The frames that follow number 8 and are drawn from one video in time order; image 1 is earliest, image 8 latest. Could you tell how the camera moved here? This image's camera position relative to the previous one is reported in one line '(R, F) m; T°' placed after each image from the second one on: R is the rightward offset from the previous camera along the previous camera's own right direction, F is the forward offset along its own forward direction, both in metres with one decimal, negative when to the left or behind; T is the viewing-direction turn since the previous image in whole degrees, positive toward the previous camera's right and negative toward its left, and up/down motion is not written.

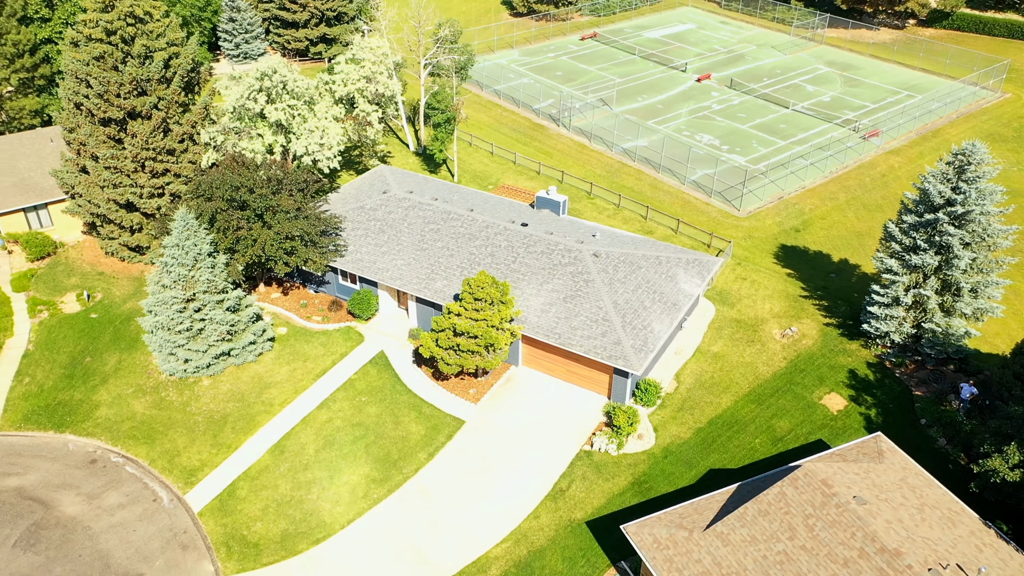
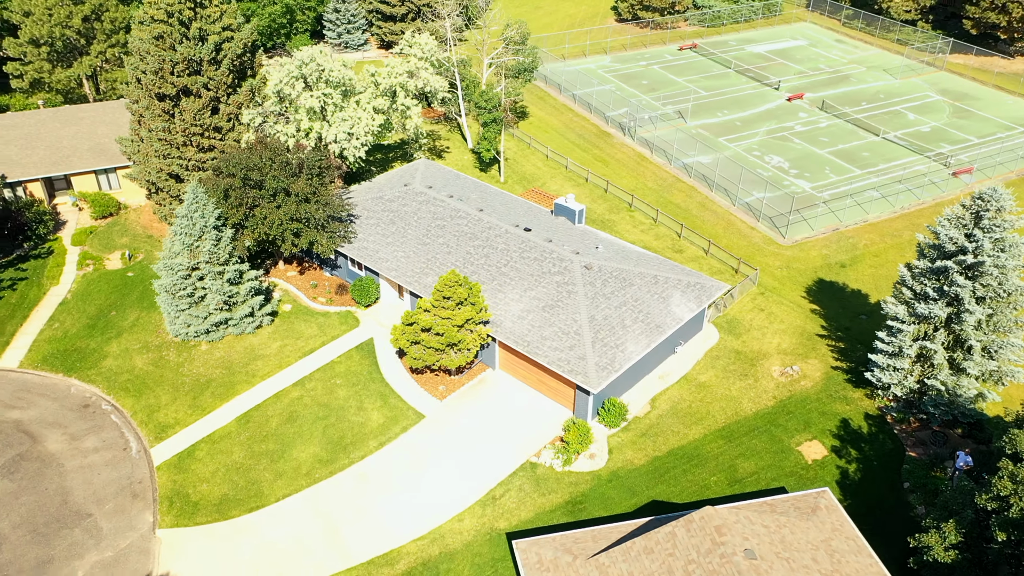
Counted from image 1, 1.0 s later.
(+5.5, +0.6) m; -10°
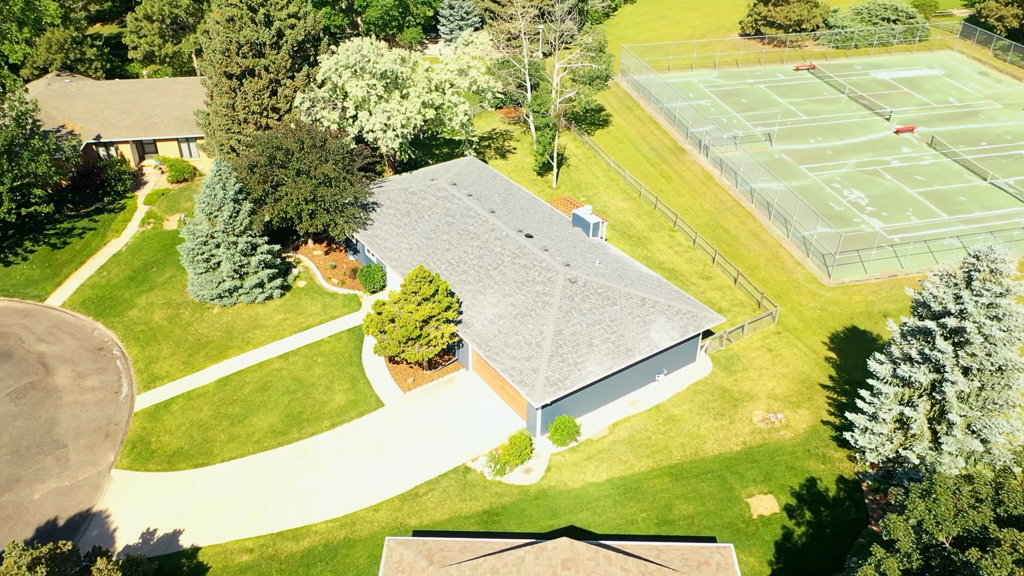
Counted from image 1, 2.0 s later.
(+6.2, +0.8) m; -11°
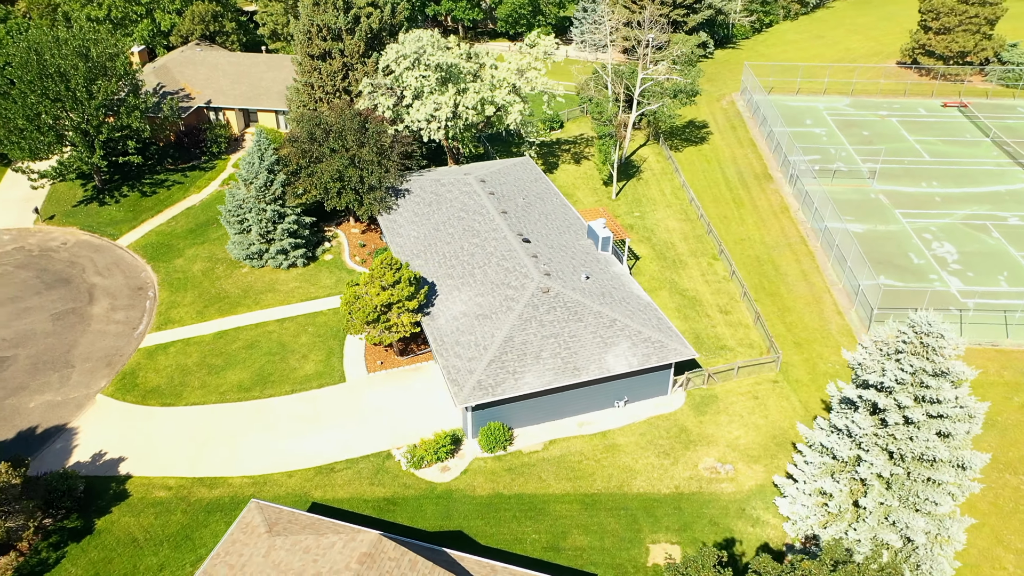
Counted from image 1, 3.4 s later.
(+7.5, +1.0) m; -13°
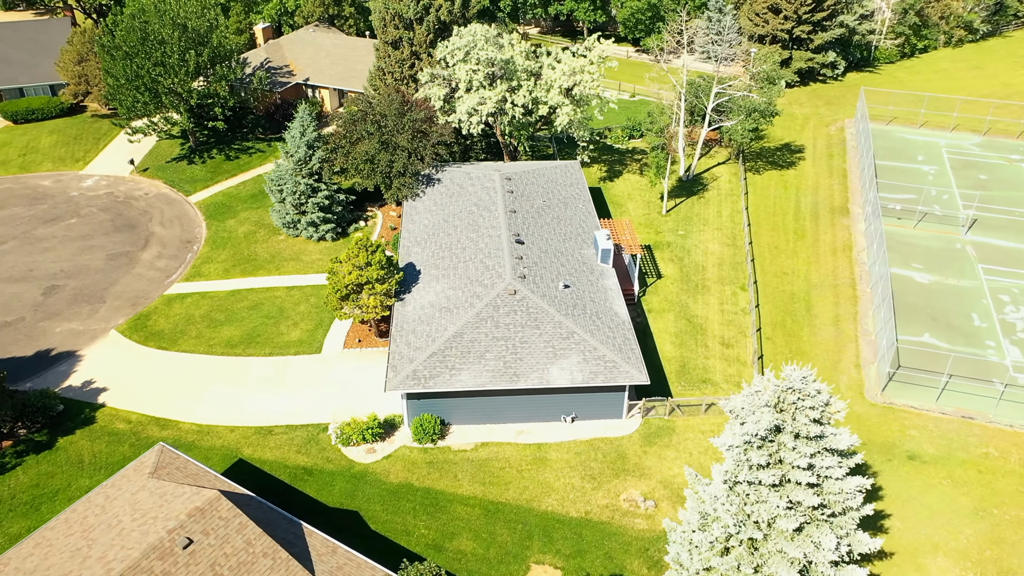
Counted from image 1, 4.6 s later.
(+7.1, +1.0) m; -12°
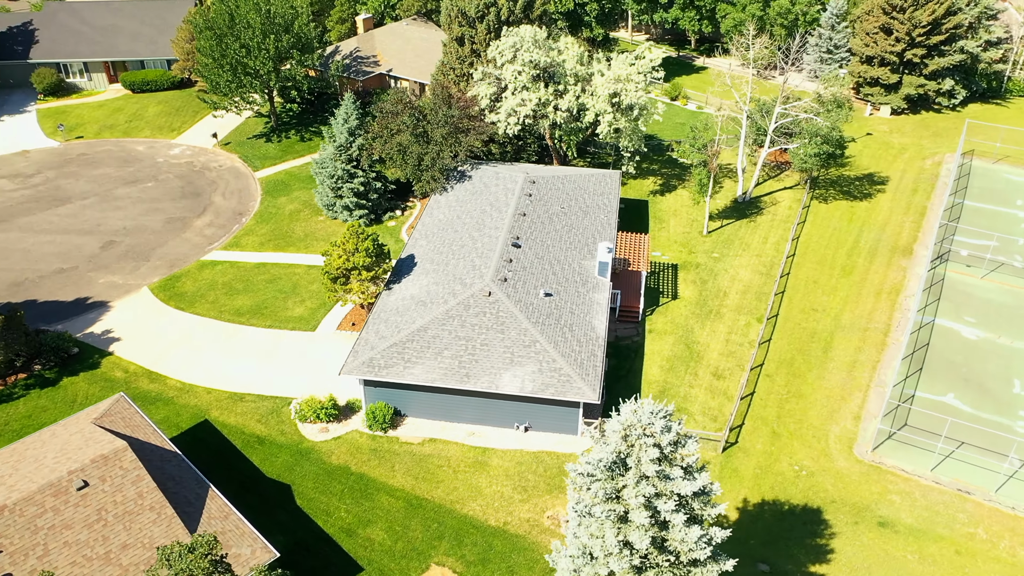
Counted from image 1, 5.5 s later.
(+5.8, +0.7) m; -10°
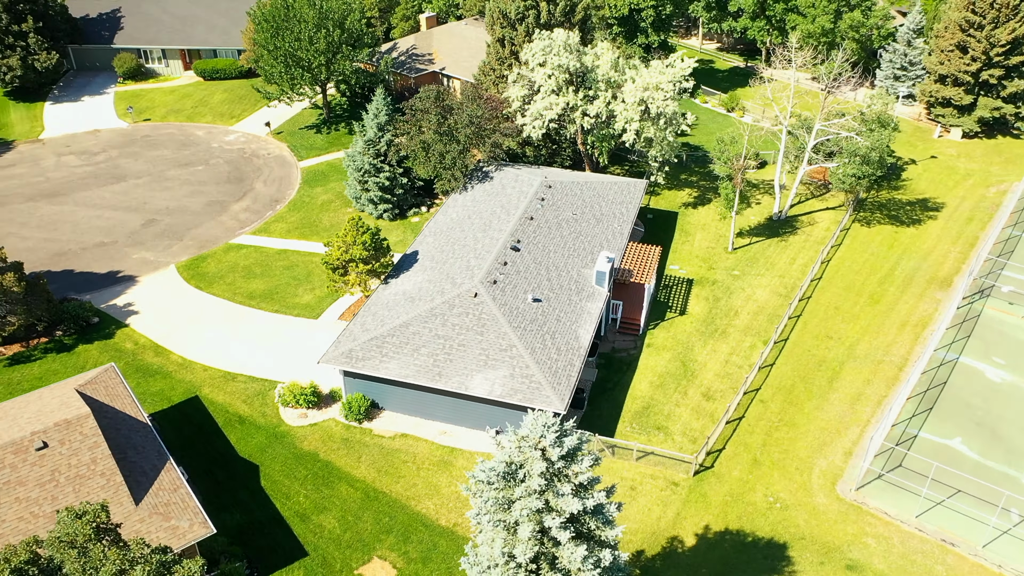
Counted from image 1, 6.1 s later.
(+3.6, +0.3) m; -7°
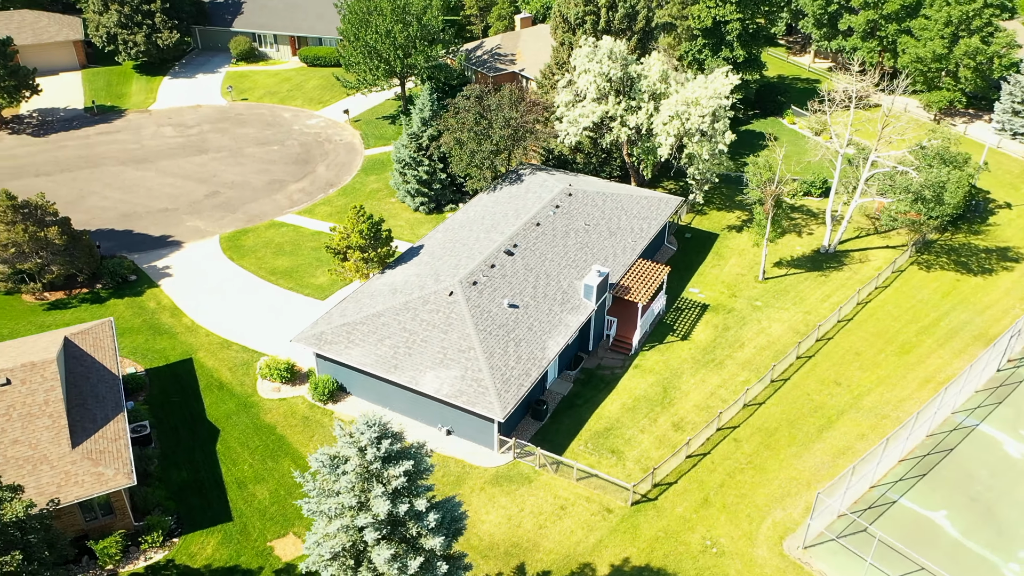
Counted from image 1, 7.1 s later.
(+5.7, +0.6) m; -10°
